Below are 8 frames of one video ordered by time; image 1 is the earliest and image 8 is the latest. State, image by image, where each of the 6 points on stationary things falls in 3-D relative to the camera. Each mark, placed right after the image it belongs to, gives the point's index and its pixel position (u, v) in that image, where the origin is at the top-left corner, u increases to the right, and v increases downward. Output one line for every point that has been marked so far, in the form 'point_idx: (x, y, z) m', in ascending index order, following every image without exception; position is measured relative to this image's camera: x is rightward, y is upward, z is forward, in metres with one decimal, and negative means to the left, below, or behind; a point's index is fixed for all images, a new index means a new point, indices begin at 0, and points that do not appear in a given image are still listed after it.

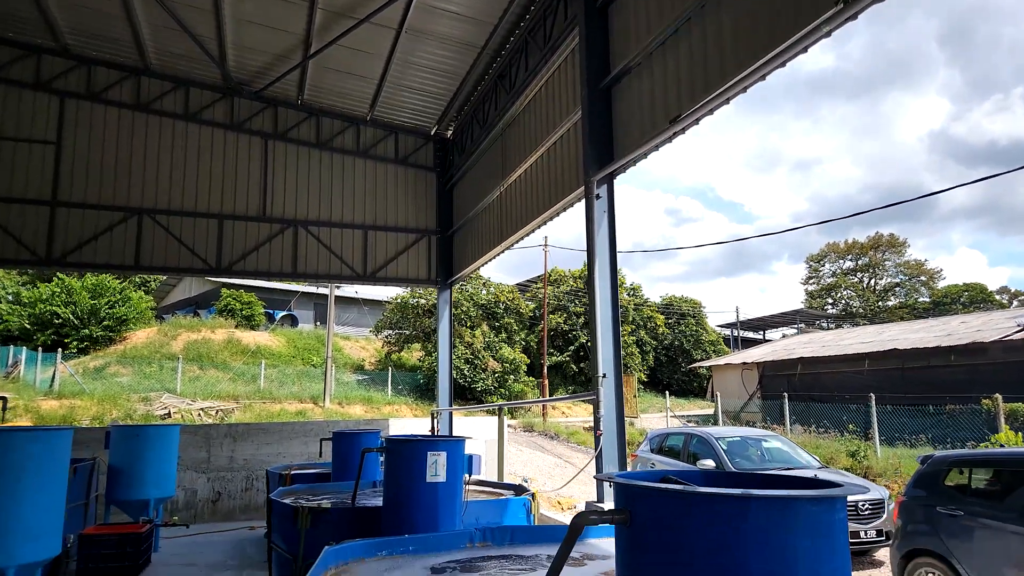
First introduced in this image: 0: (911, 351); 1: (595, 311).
0: (+9.3, -1.4, +15.7) m
1: (+0.6, -0.2, +4.8) m
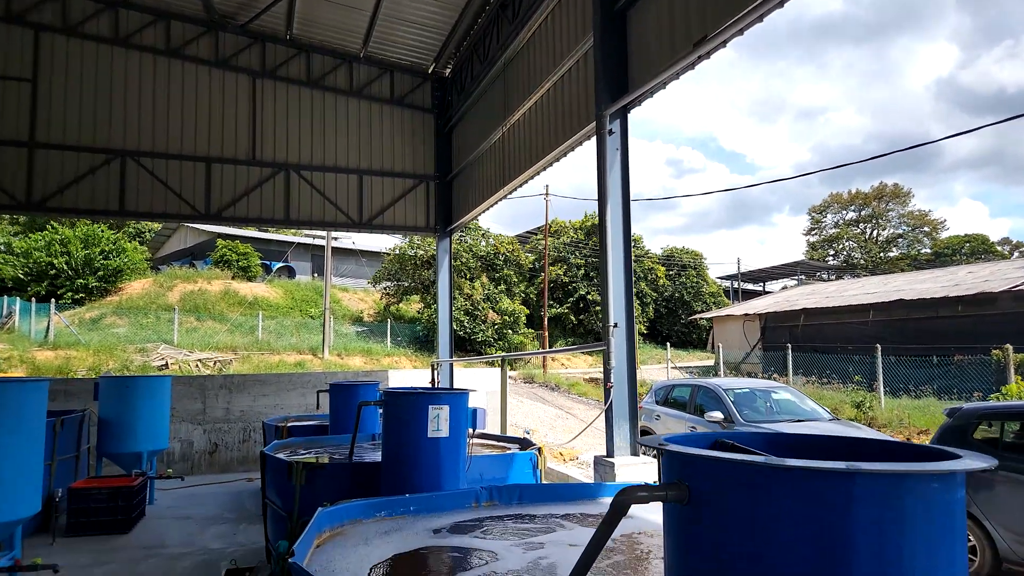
0: (+9.4, -0.3, +15.4) m
1: (+0.7, +0.2, +4.5) m
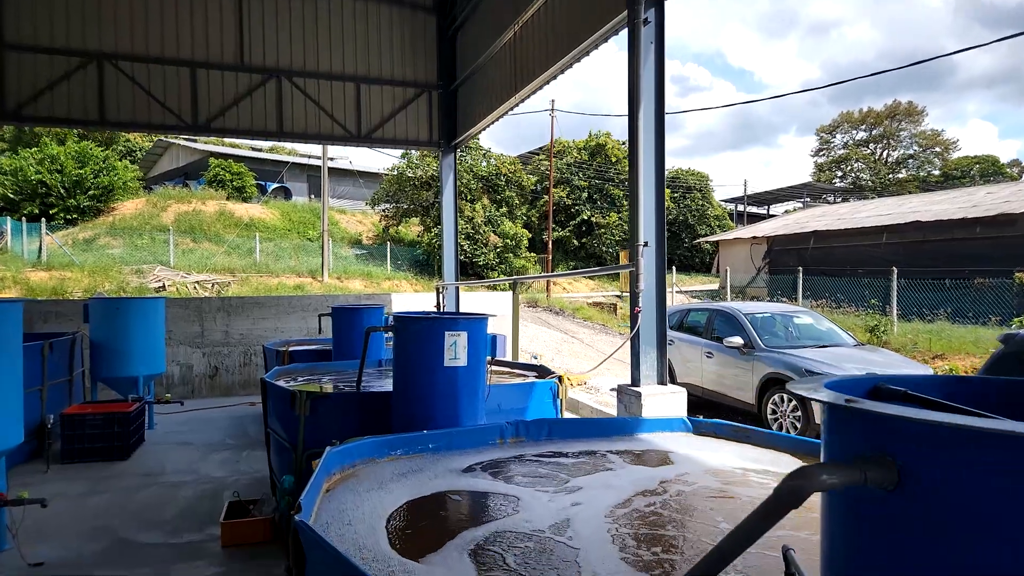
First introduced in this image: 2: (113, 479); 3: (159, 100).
0: (+9.5, +1.5, +15.0) m
1: (+0.8, +0.7, +4.0) m
2: (-2.8, -1.3, +4.6) m
3: (-4.1, +2.2, +7.5) m
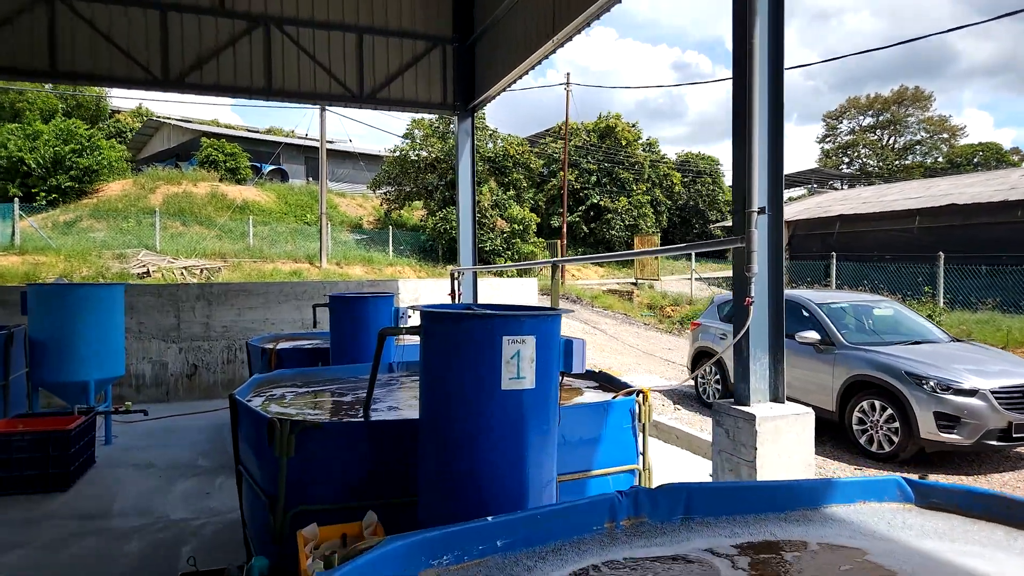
0: (+9.7, +1.8, +13.9) m
1: (+1.1, +0.8, +2.9) m
2: (-2.5, -1.2, +3.5) m
3: (-3.8, +2.3, +6.4) m
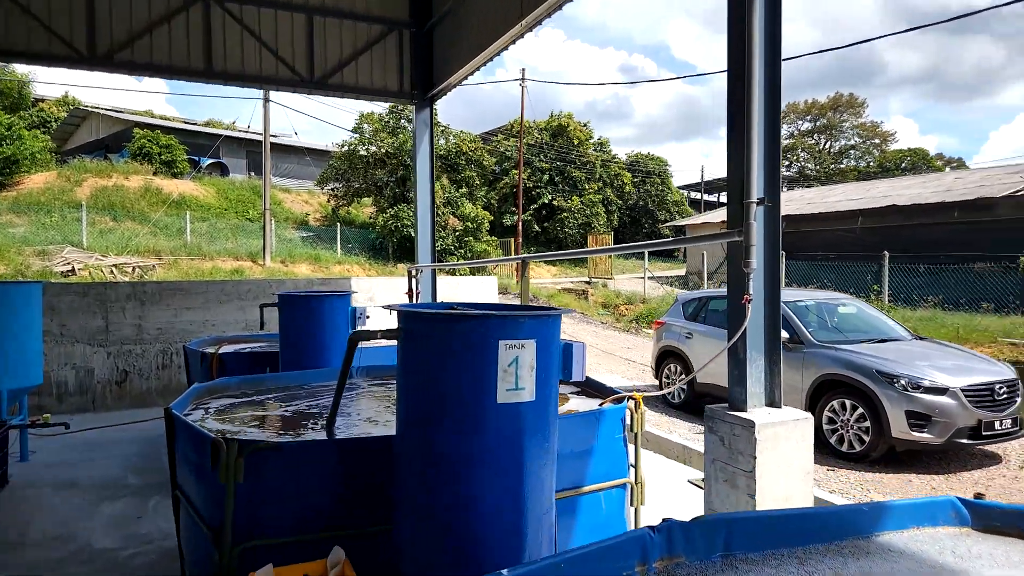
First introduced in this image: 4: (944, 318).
0: (+8.7, +1.8, +14.3) m
1: (+1.0, +0.8, +2.7) m
2: (-2.6, -1.2, +3.0) m
3: (-4.2, +2.3, +5.8) m
4: (+7.0, -0.5, +10.5) m
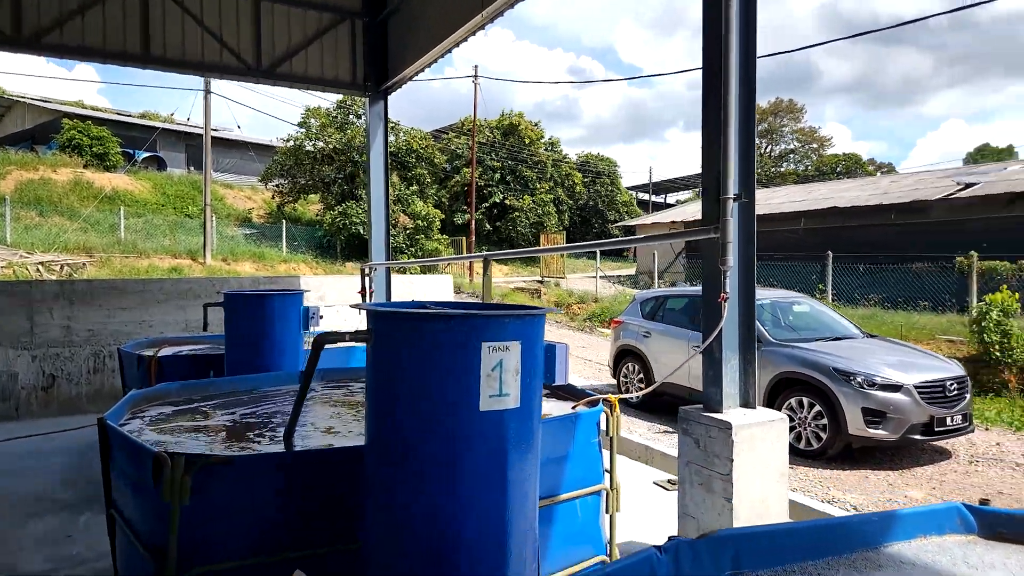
0: (+7.7, +1.8, +14.8) m
1: (+0.9, +0.8, +2.6) m
2: (-2.8, -1.2, +2.6) m
3: (-4.5, +2.3, +5.3) m
4: (+6.2, -0.5, +10.9) m
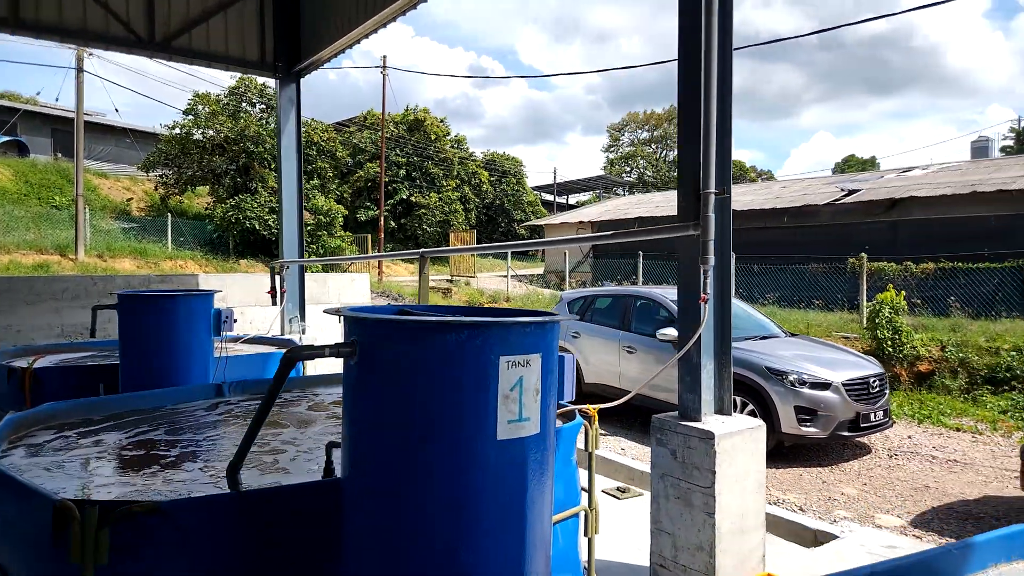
0: (+5.6, +1.8, +15.6) m
1: (+0.7, +0.8, +2.5) m
2: (-2.8, -1.2, +1.9) m
3: (-5.0, +2.4, +4.3) m
4: (+4.8, -0.5, +11.4) m
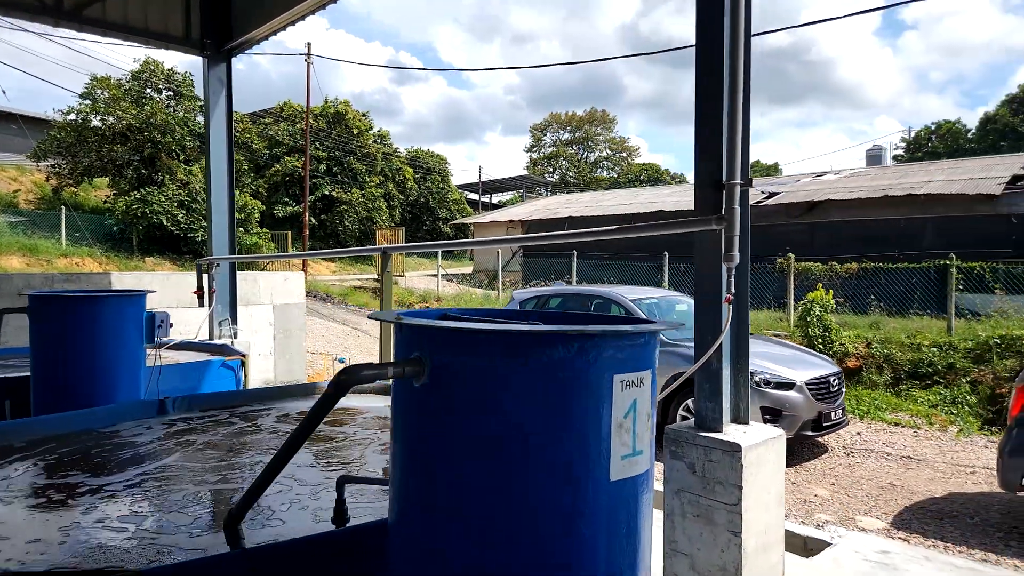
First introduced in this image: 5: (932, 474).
0: (+4.0, +1.8, +15.9) m
1: (+0.8, +0.8, +2.3) m
2: (-2.7, -1.2, +1.3) m
3: (-5.1, +2.4, +3.4) m
4: (+3.7, -0.5, +11.7) m
5: (+2.9, -1.3, +4.5) m
